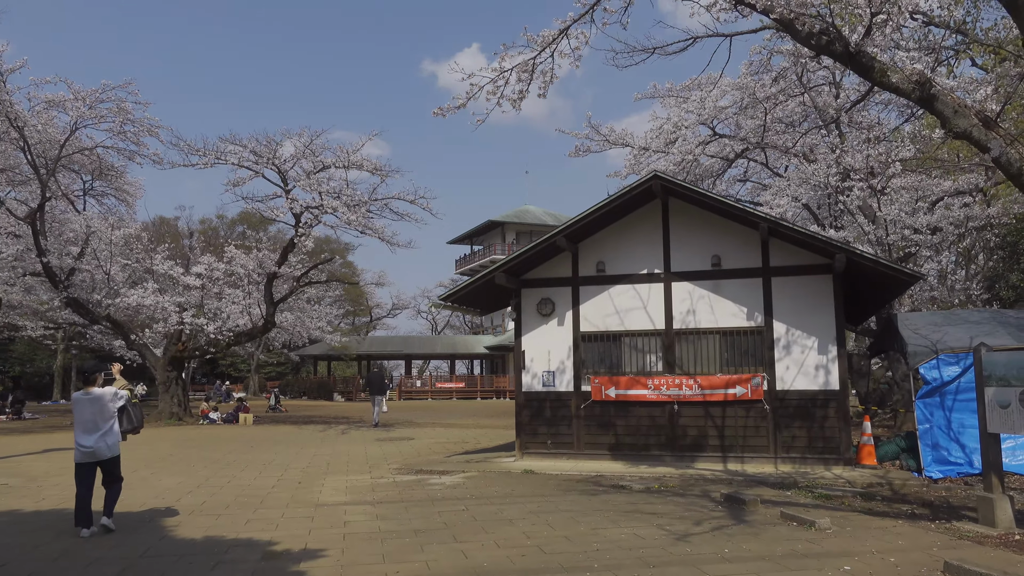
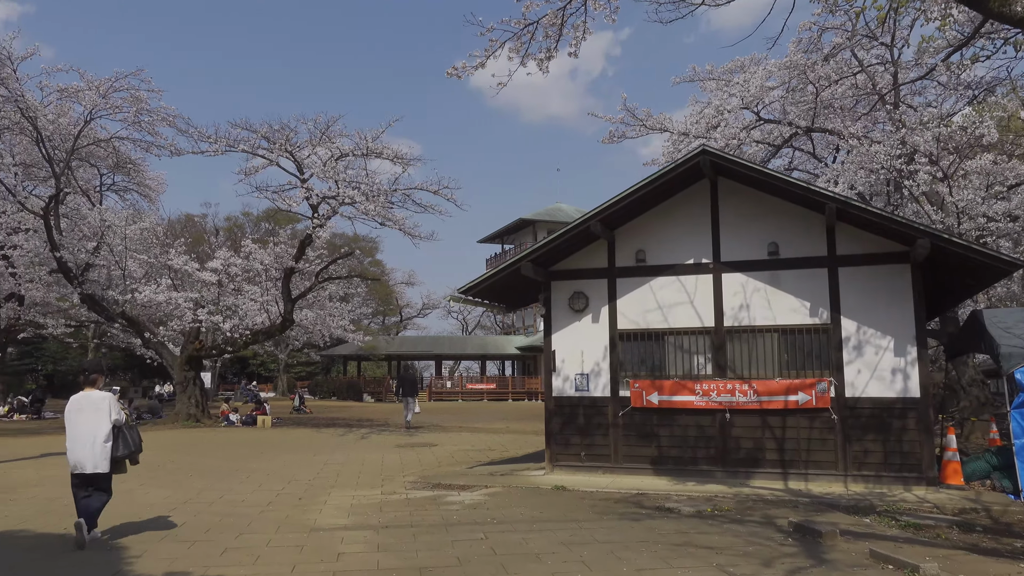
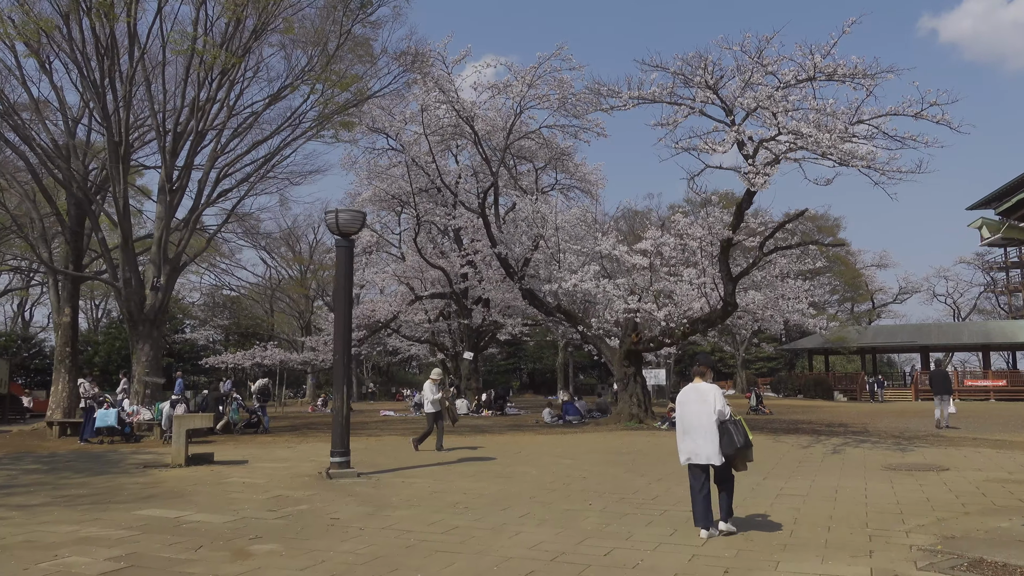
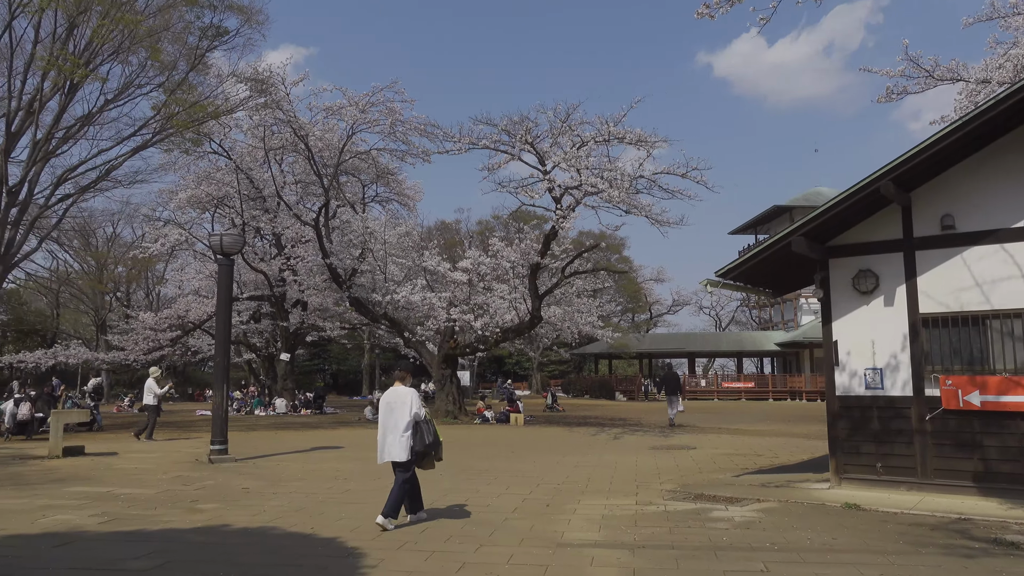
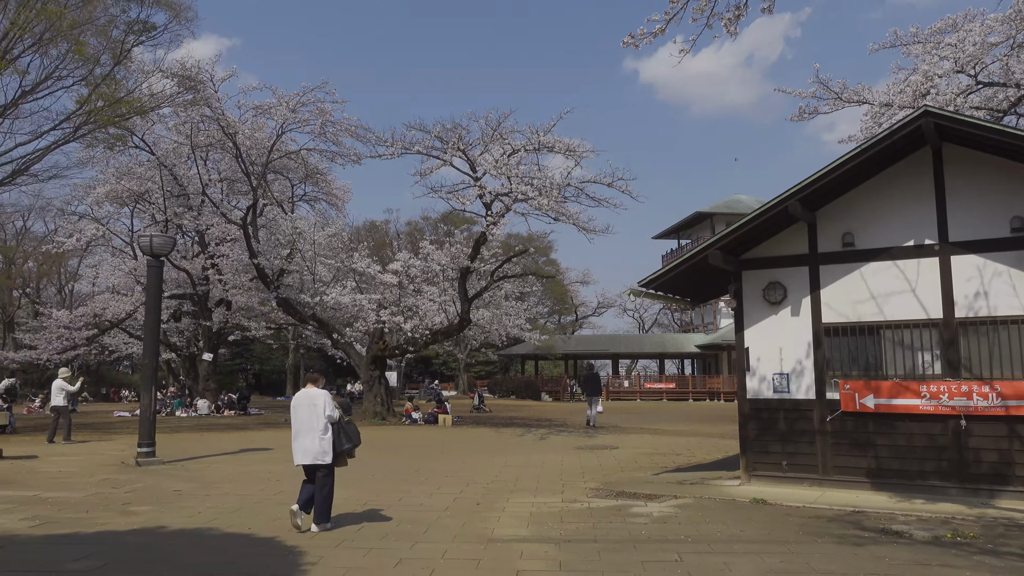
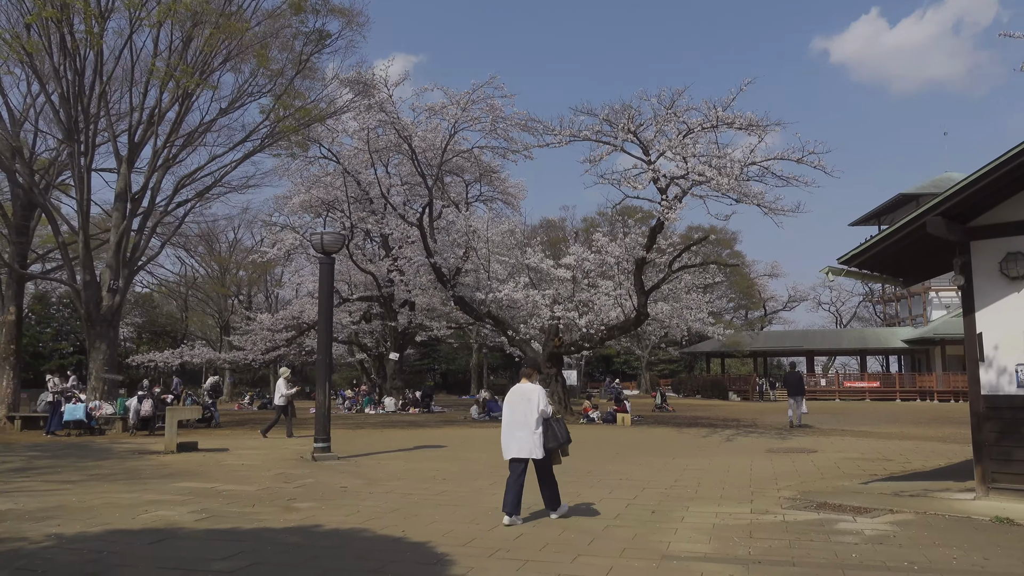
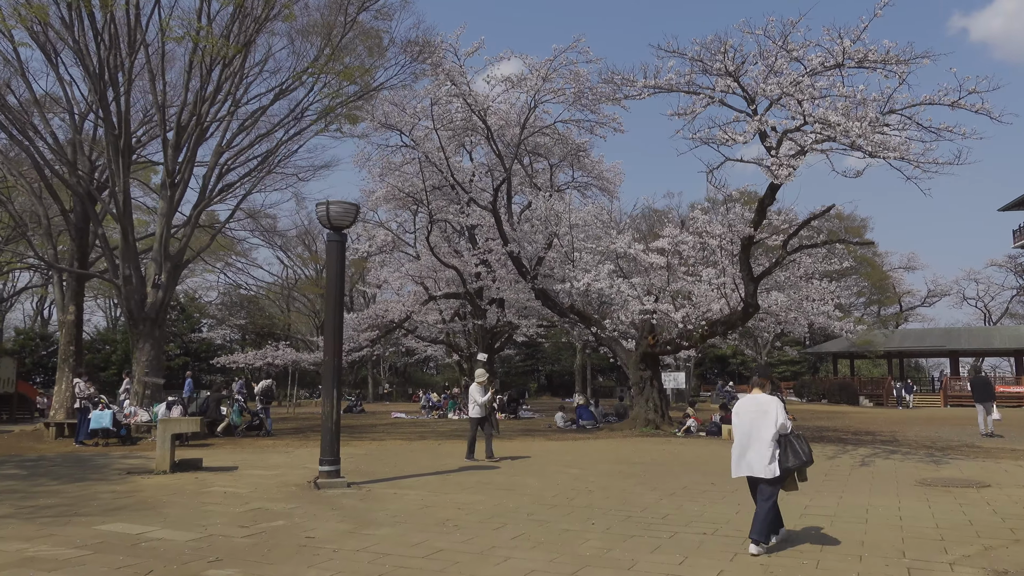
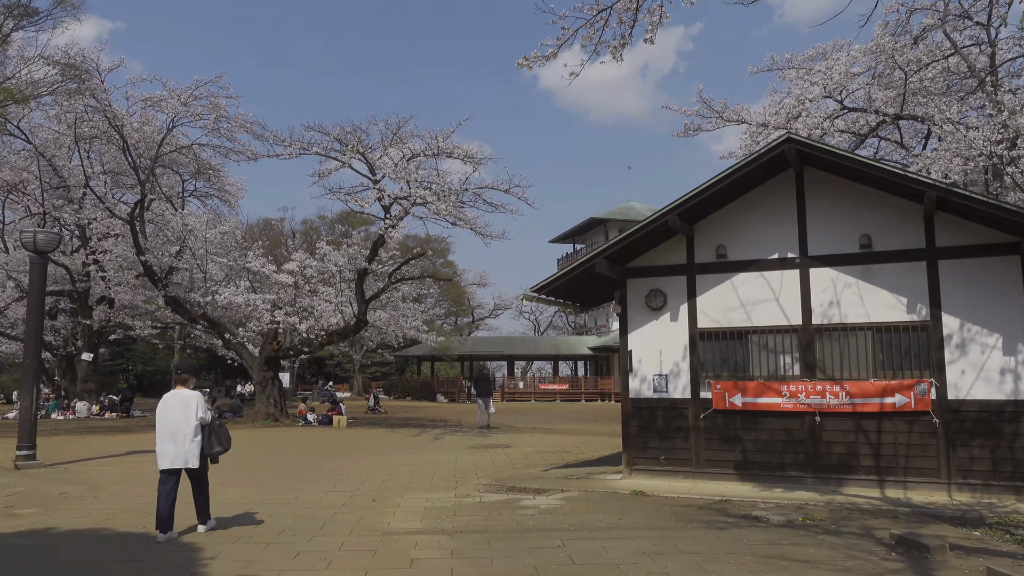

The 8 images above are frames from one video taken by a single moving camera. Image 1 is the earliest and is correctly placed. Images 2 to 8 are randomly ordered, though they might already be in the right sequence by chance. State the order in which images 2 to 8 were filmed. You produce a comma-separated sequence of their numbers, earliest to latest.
2, 8, 5, 4, 6, 3, 7
